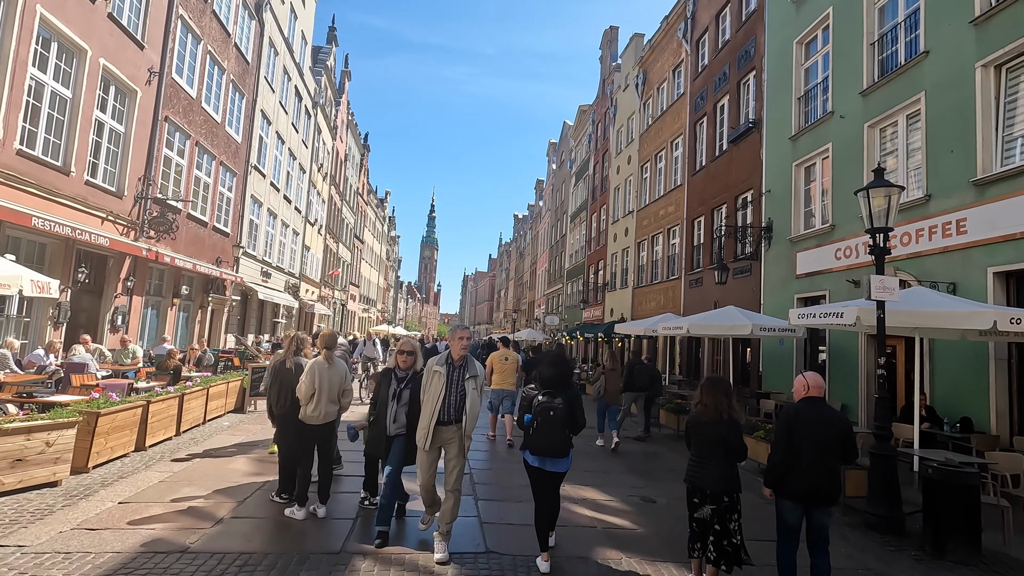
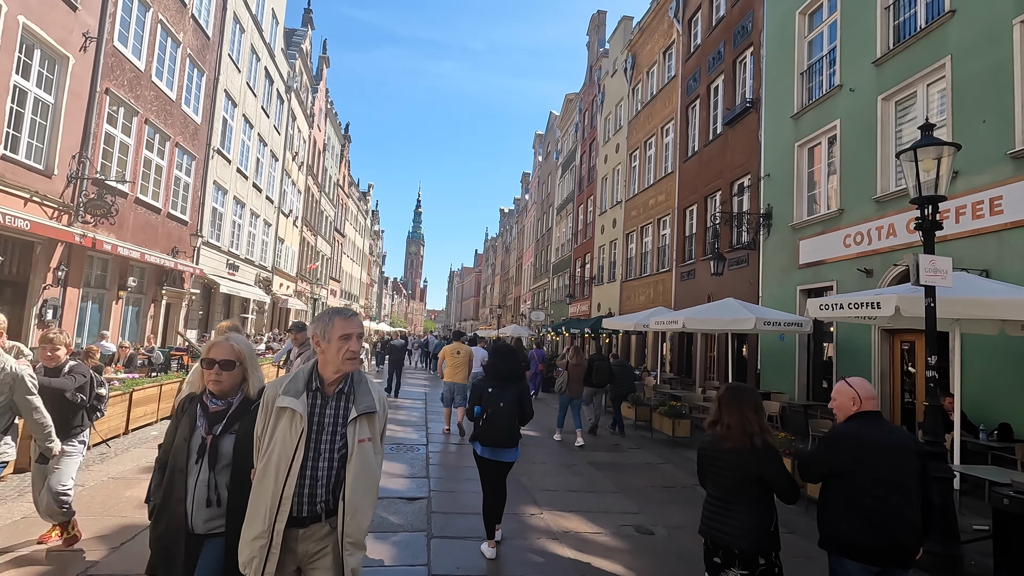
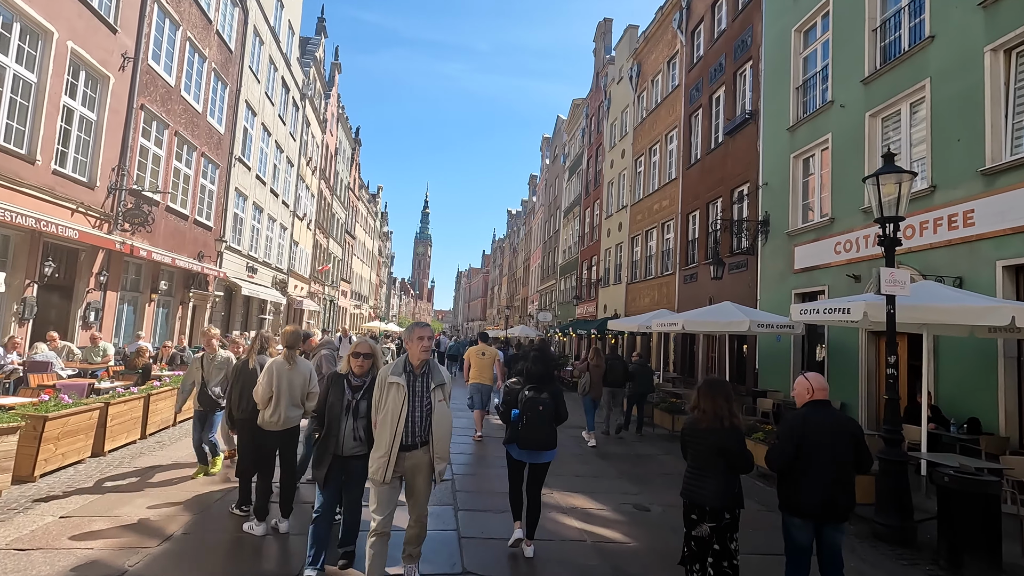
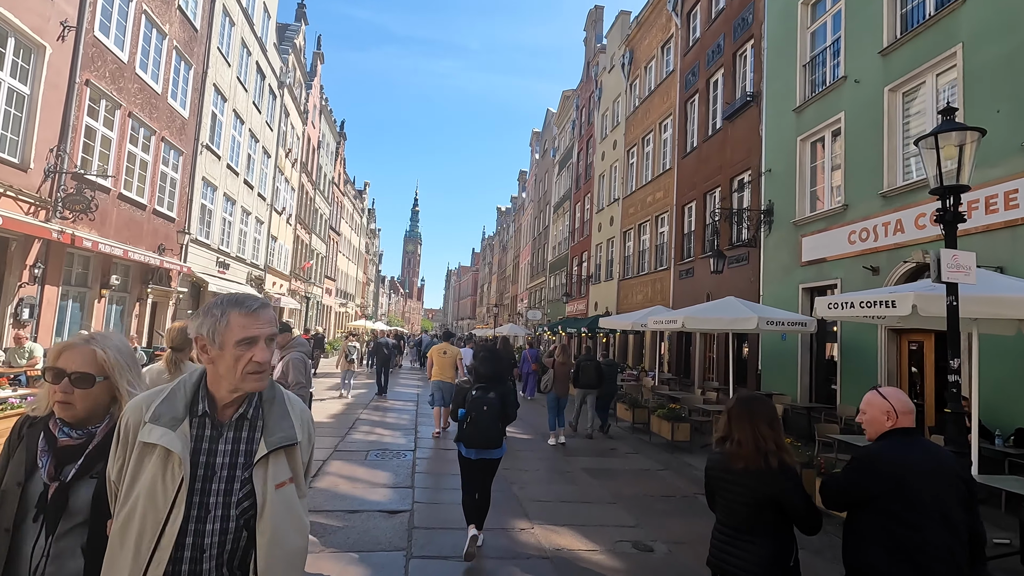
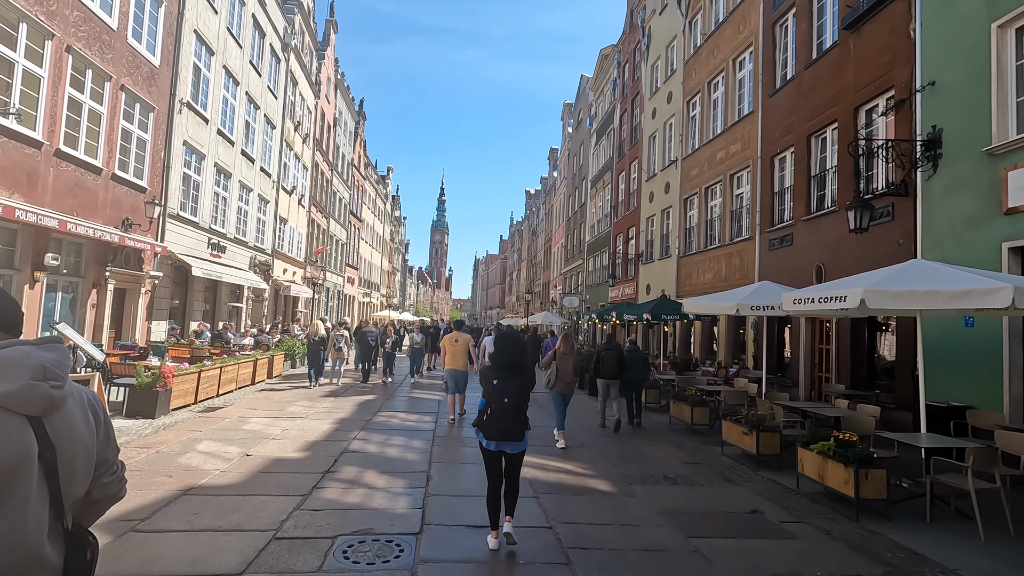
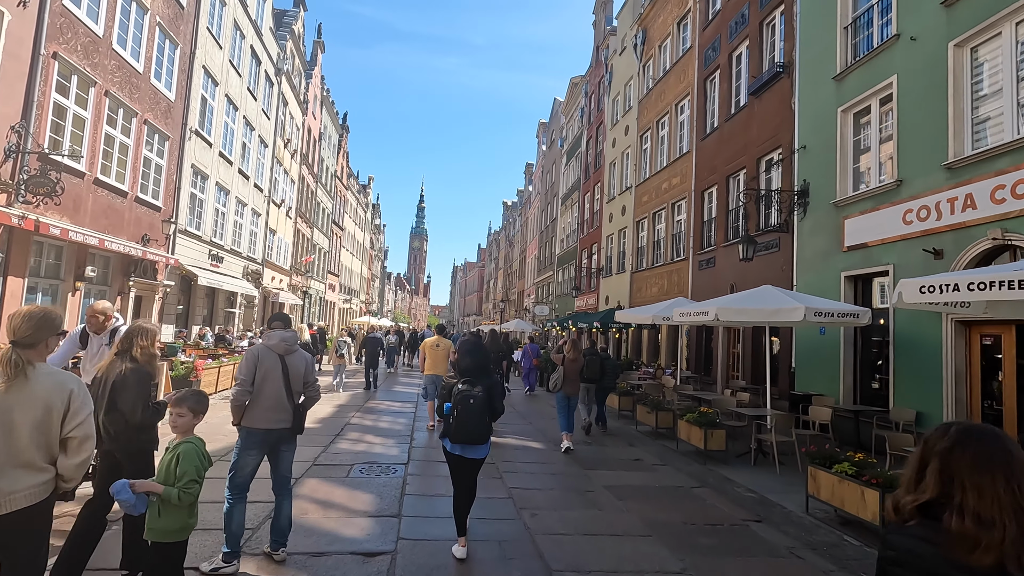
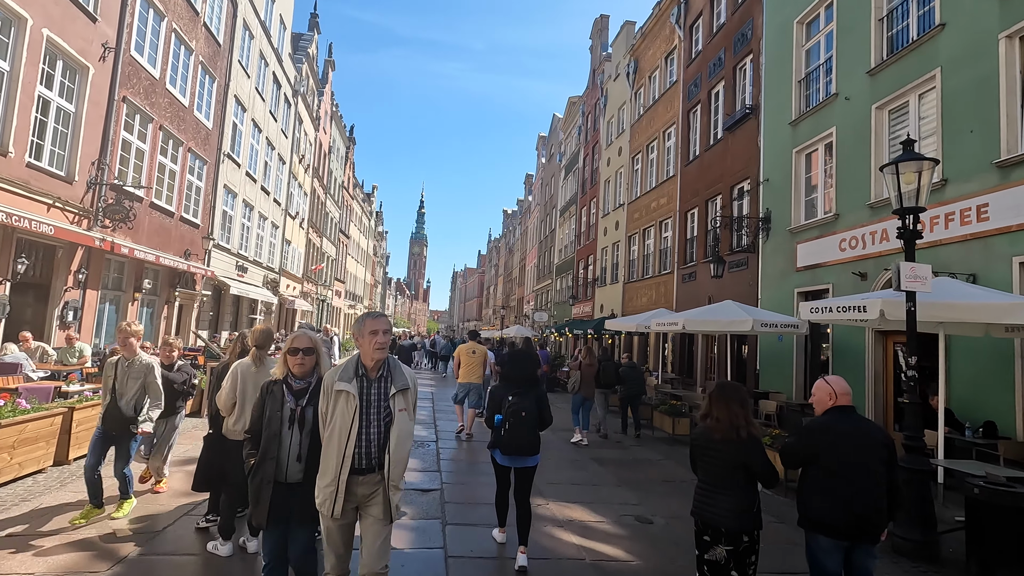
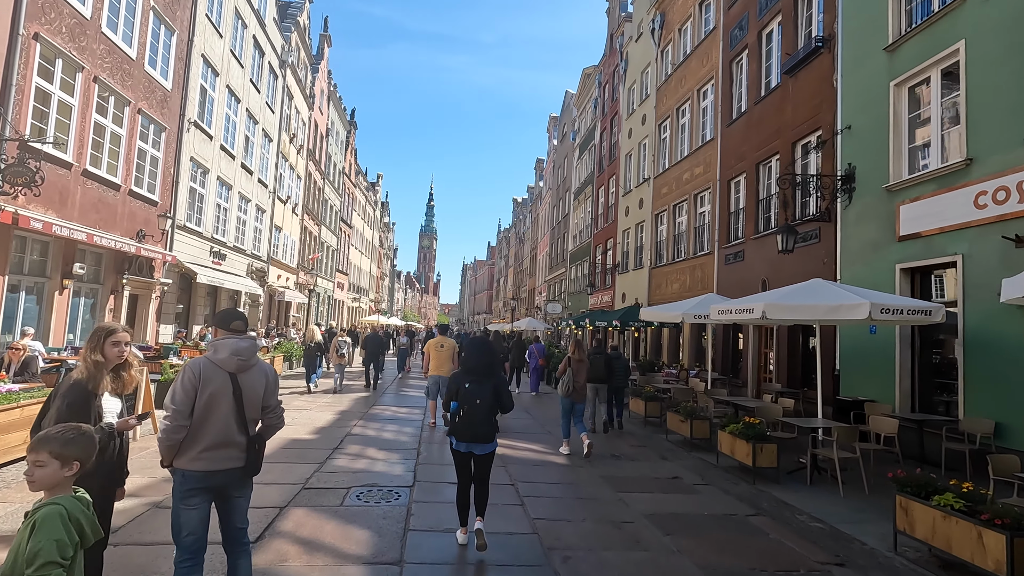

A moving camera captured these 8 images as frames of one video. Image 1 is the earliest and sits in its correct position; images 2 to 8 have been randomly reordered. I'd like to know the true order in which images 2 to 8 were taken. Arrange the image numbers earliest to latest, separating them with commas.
3, 7, 2, 4, 6, 8, 5
